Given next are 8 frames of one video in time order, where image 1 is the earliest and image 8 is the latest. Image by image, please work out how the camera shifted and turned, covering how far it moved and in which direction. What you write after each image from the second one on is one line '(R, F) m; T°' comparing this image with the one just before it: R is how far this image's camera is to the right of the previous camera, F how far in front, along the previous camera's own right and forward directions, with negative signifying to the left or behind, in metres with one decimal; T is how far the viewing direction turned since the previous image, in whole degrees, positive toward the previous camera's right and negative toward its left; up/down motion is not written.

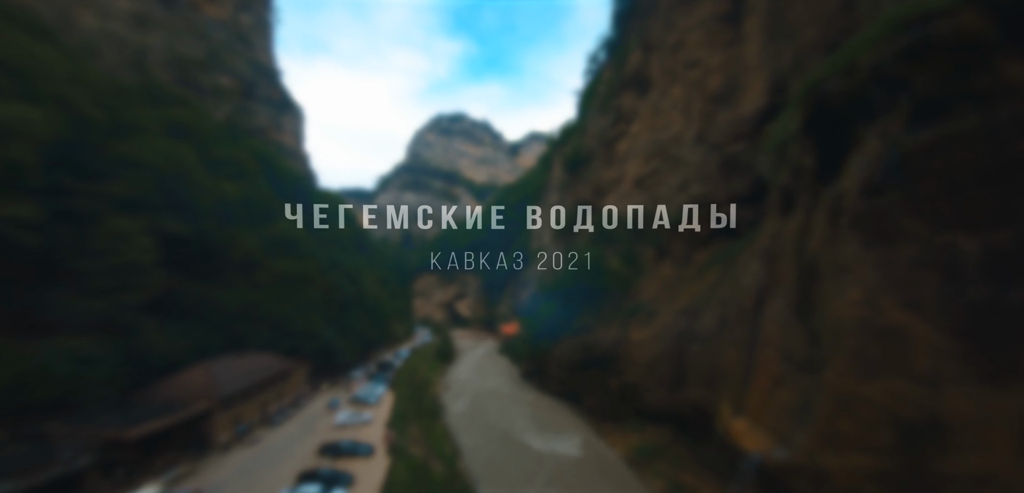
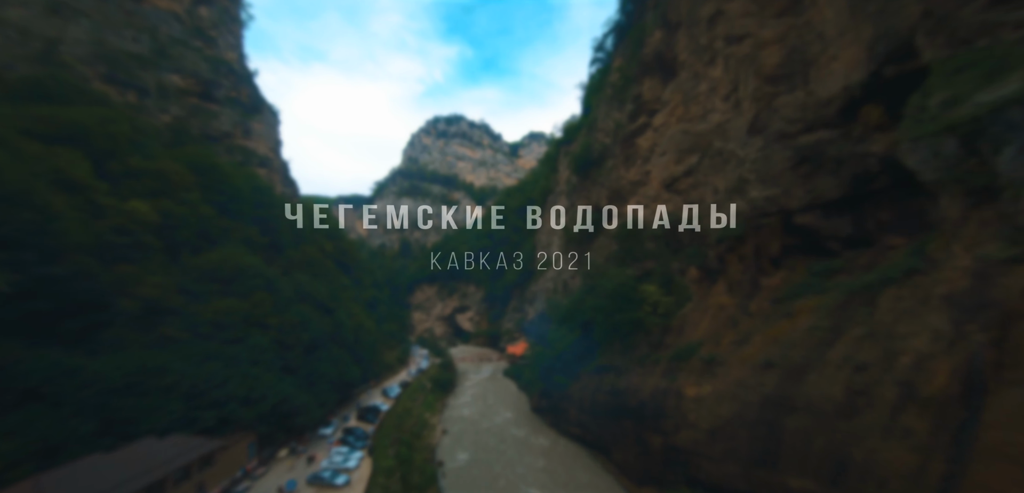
(-0.2, +4.2) m; 0°
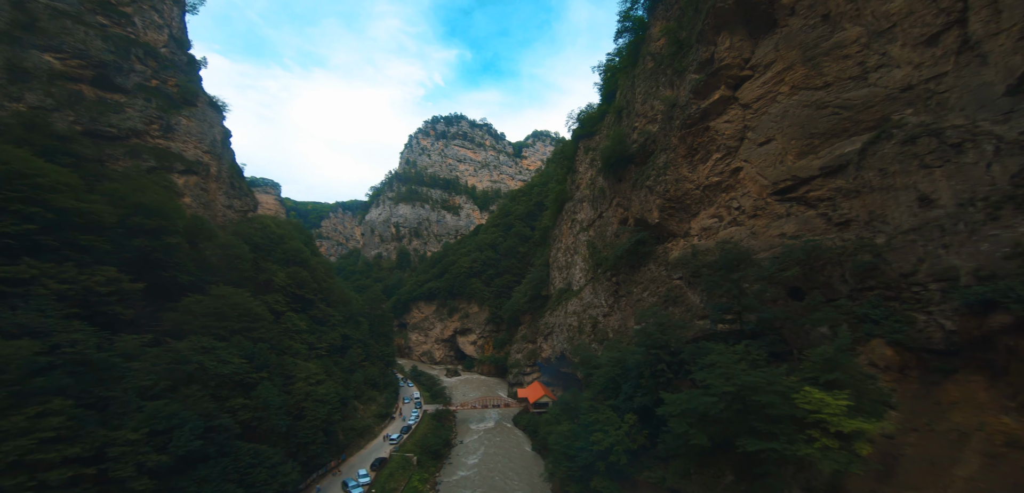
(-0.4, +7.5) m; -1°
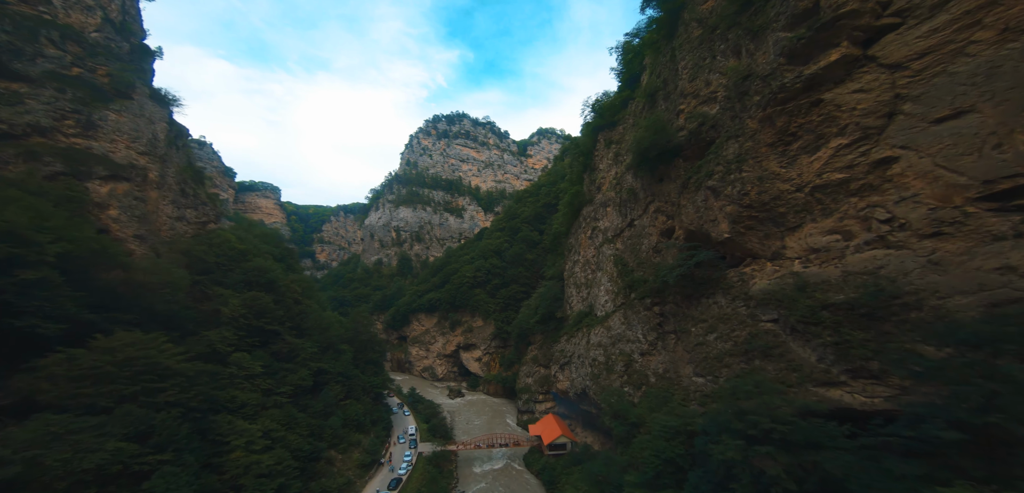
(-0.2, +4.8) m; -1°
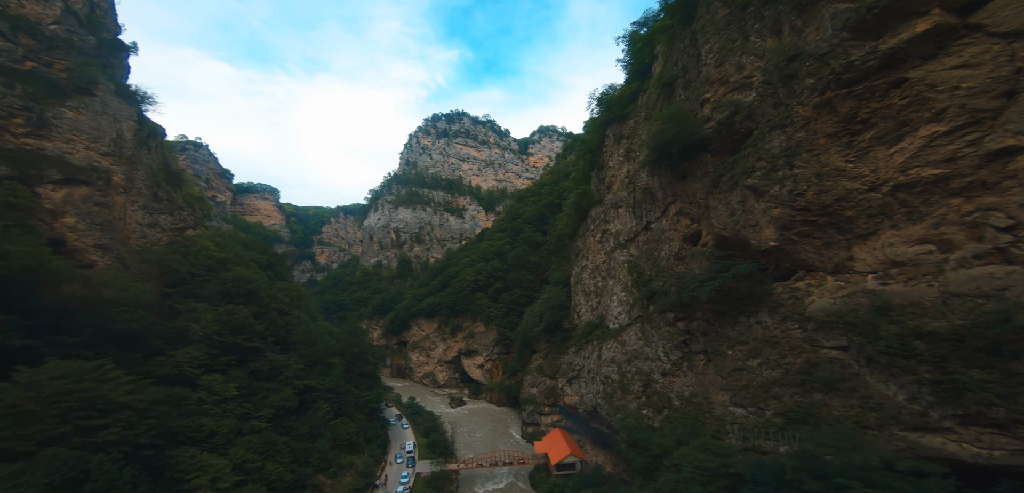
(-0.1, +1.9) m; 0°
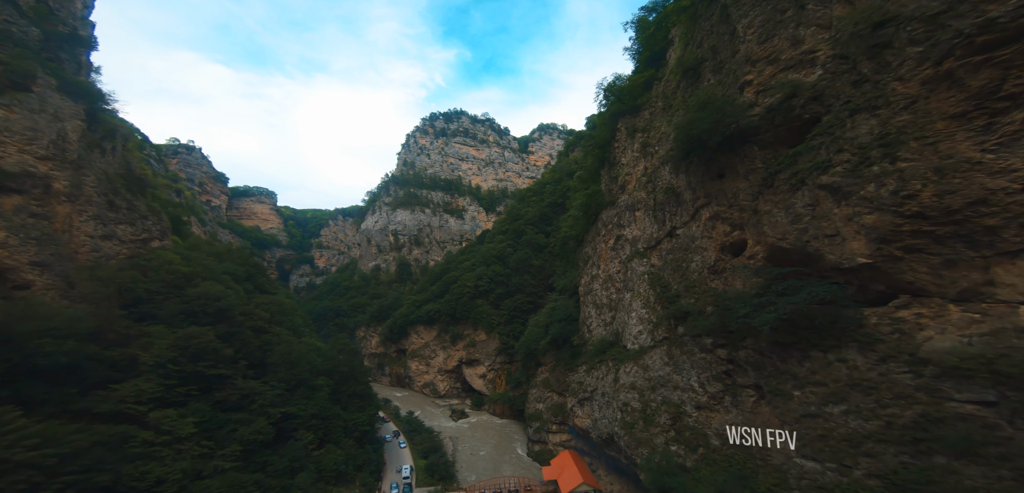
(-0.1, +2.4) m; 0°
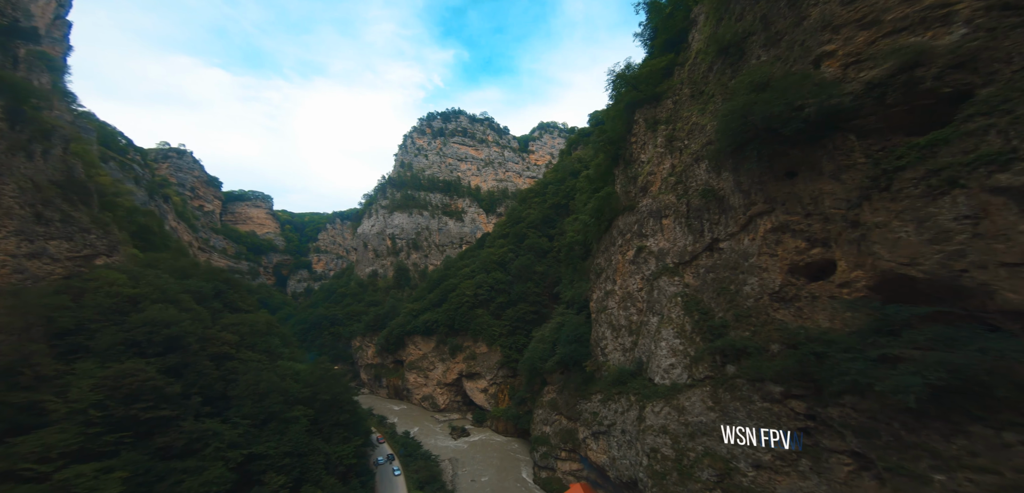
(-0.1, +2.9) m; 0°
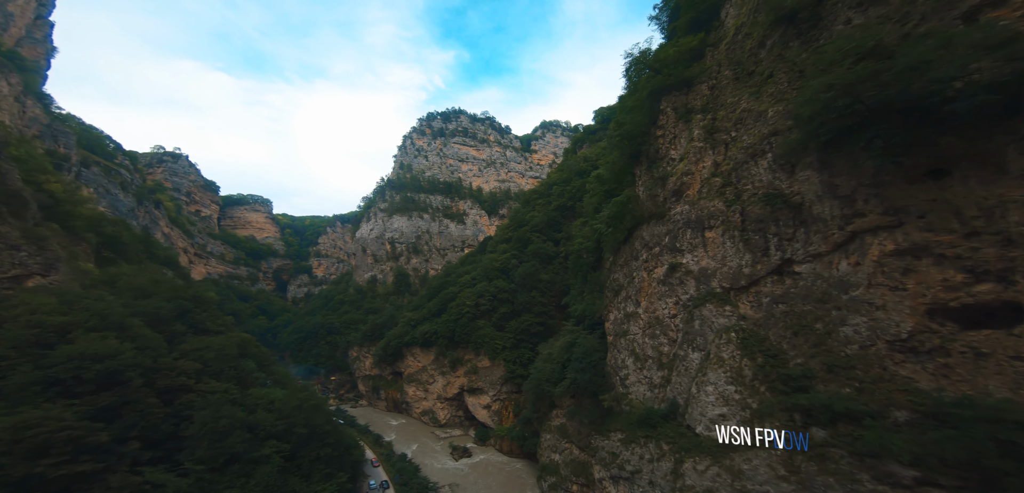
(0.0, +2.8) m; 0°
